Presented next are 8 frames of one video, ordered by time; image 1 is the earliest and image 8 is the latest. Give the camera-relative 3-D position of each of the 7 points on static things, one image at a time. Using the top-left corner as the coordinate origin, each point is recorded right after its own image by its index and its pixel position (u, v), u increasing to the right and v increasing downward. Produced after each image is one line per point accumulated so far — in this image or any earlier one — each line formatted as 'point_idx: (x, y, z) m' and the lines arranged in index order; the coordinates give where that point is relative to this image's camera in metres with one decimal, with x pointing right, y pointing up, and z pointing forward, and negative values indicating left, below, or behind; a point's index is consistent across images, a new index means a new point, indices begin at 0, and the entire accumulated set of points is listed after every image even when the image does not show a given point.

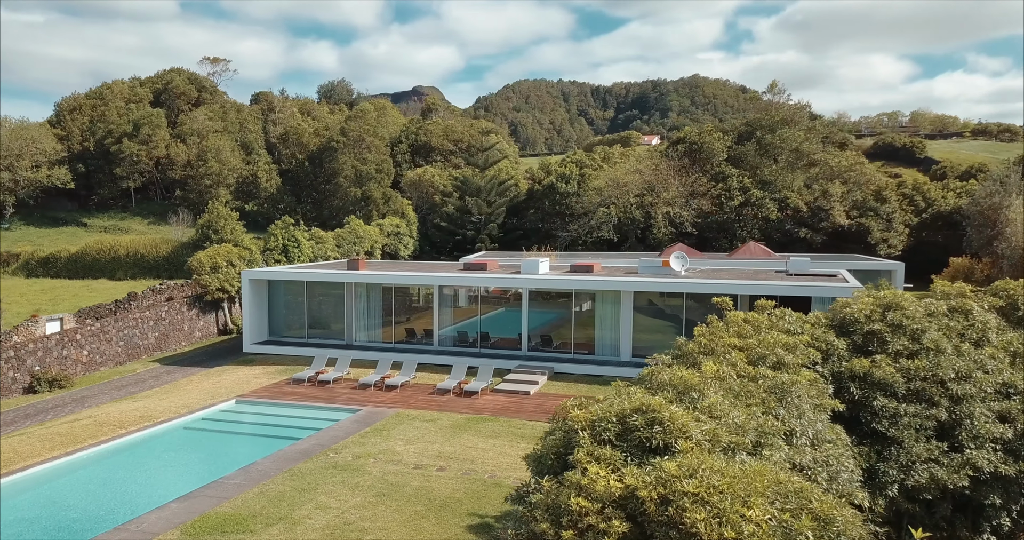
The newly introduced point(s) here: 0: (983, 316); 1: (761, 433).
0: (+7.0, -0.7, +9.2) m
1: (+1.8, -1.2, +4.7) m
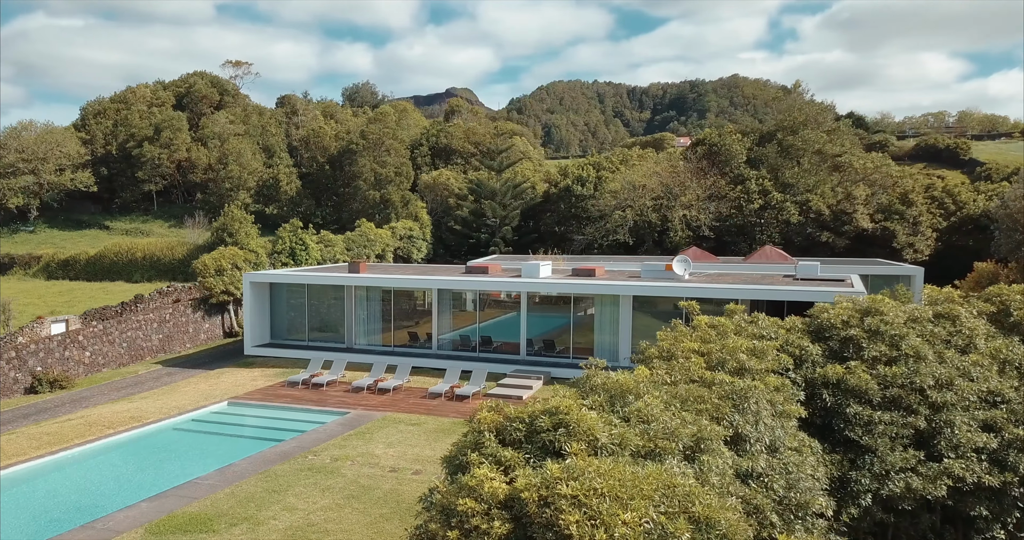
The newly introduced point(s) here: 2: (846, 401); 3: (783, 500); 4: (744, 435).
0: (+6.7, -0.7, +9.0) m
1: (+1.3, -1.3, +4.6) m
2: (+4.0, -1.6, +7.5) m
3: (+2.5, -2.1, +5.7) m
4: (+2.1, -1.5, +5.6) m
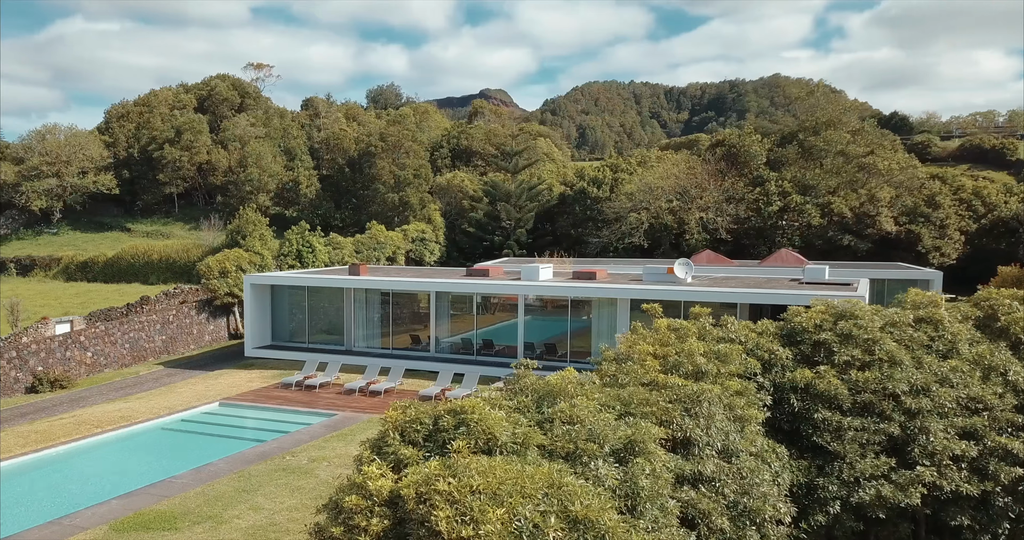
0: (+6.3, -0.8, +8.8) m
1: (+0.8, -1.3, +4.6) m
2: (+3.6, -1.6, +7.4) m
3: (+2.0, -2.1, +5.6) m
4: (+1.6, -1.5, +5.6) m
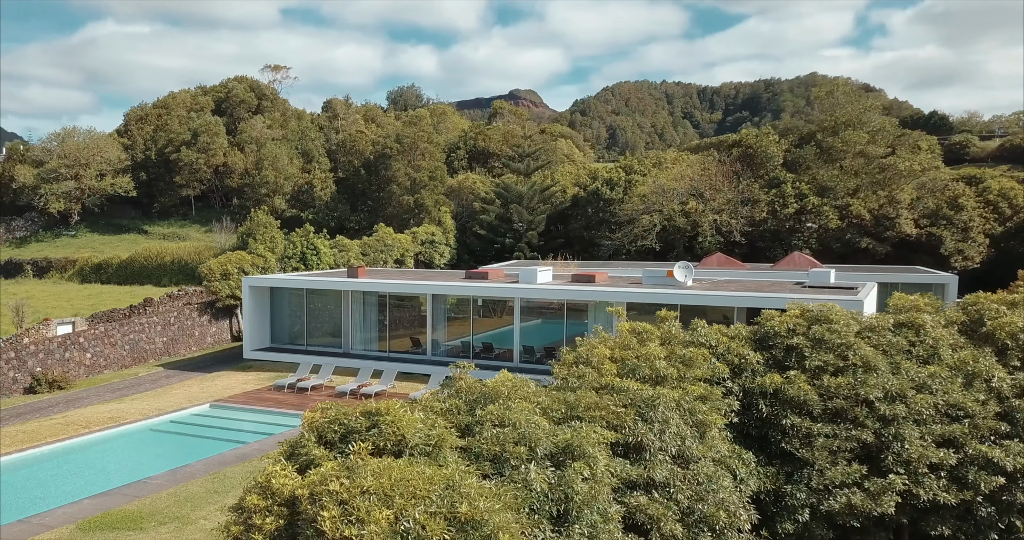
0: (+5.9, -0.8, +8.7) m
1: (+0.4, -1.3, +4.6) m
2: (+3.2, -1.7, +7.3) m
3: (+1.6, -2.2, +5.6) m
4: (+1.2, -1.5, +5.5) m
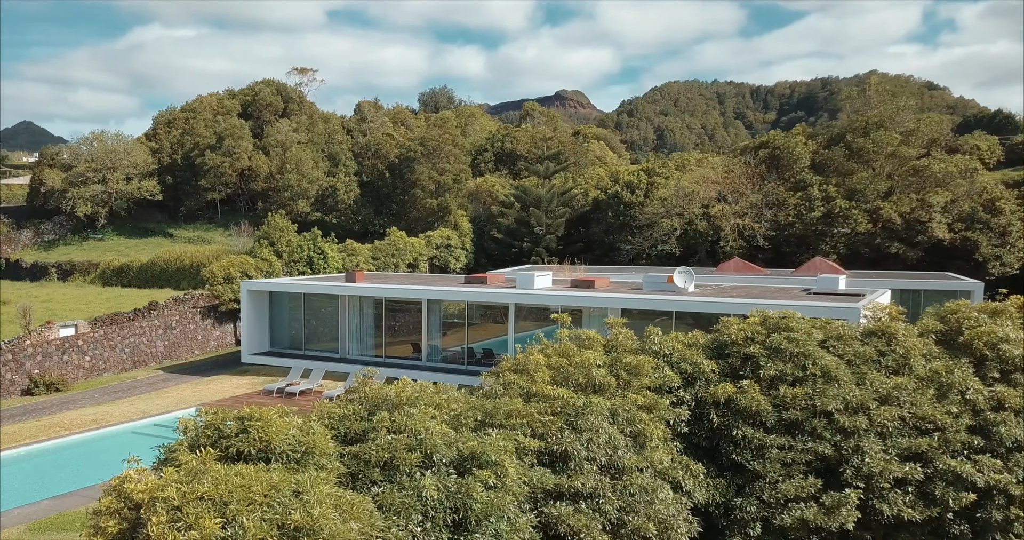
0: (+5.4, -1.0, +8.4) m
1: (-0.3, -1.4, +4.5) m
2: (+2.6, -1.8, +7.1) m
3: (+0.9, -2.2, +5.5) m
4: (+0.5, -1.6, +5.4) m
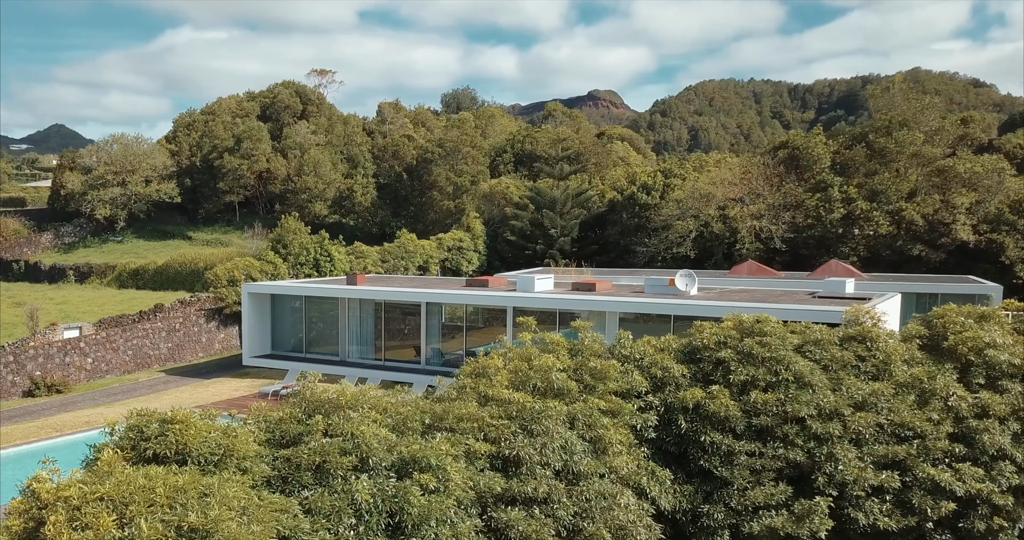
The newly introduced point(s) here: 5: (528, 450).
0: (+5.0, -1.0, +8.3) m
1: (-0.8, -1.4, +4.5) m
2: (+2.2, -1.8, +7.0) m
3: (+0.5, -2.3, +5.4) m
4: (+0.1, -1.7, +5.4) m
5: (+0.1, -1.6, +5.4) m
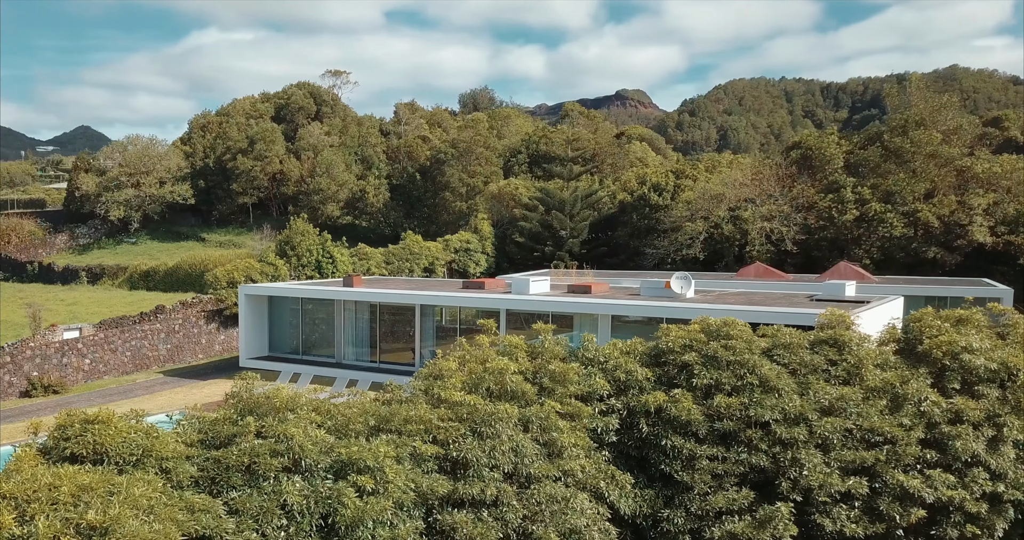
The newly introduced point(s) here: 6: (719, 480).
0: (+4.6, -1.1, +8.2) m
1: (-1.3, -1.5, +4.6) m
2: (+1.8, -1.8, +7.0) m
3: (0.0, -2.3, +5.4) m
4: (-0.4, -1.7, +5.4) m
5: (-0.3, -1.6, +5.4) m
6: (+2.3, -2.3, +6.8) m
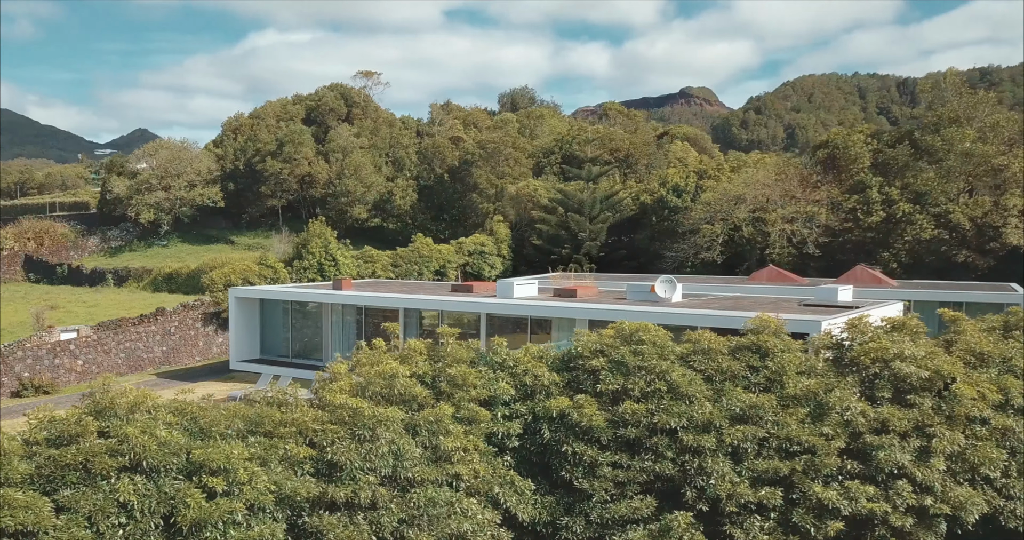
0: (+3.6, -1.1, +8.1) m
1: (-2.4, -1.5, +4.7) m
2: (+0.7, -1.9, +7.0) m
3: (-1.1, -2.4, +5.5) m
4: (-1.5, -1.8, +5.5) m
5: (-1.5, -1.7, +5.6) m
6: (+1.2, -2.4, +6.8) m
